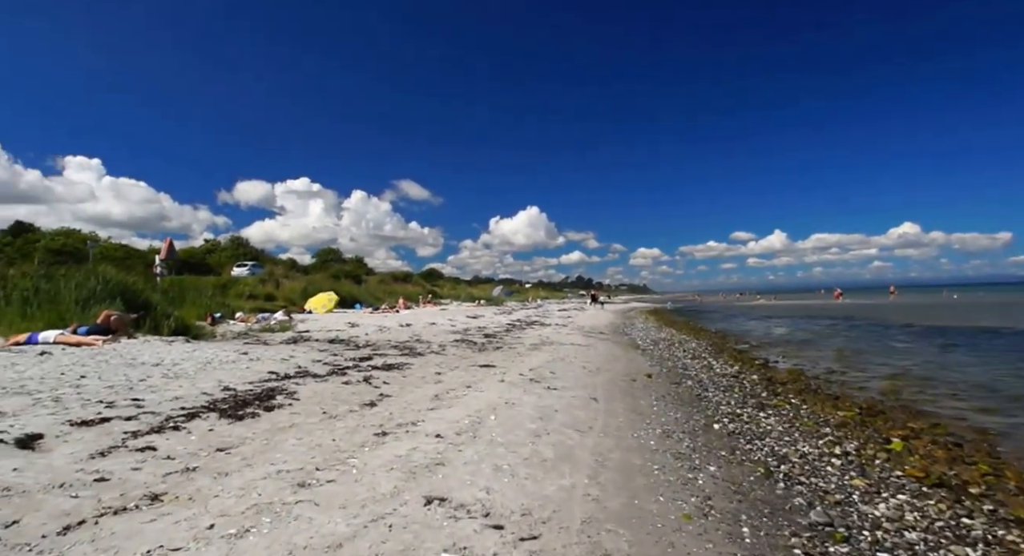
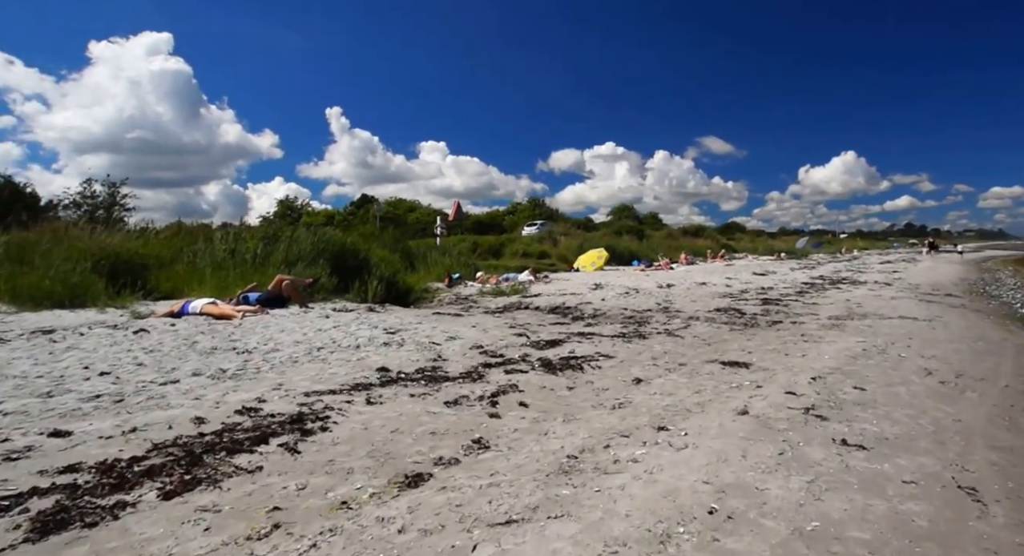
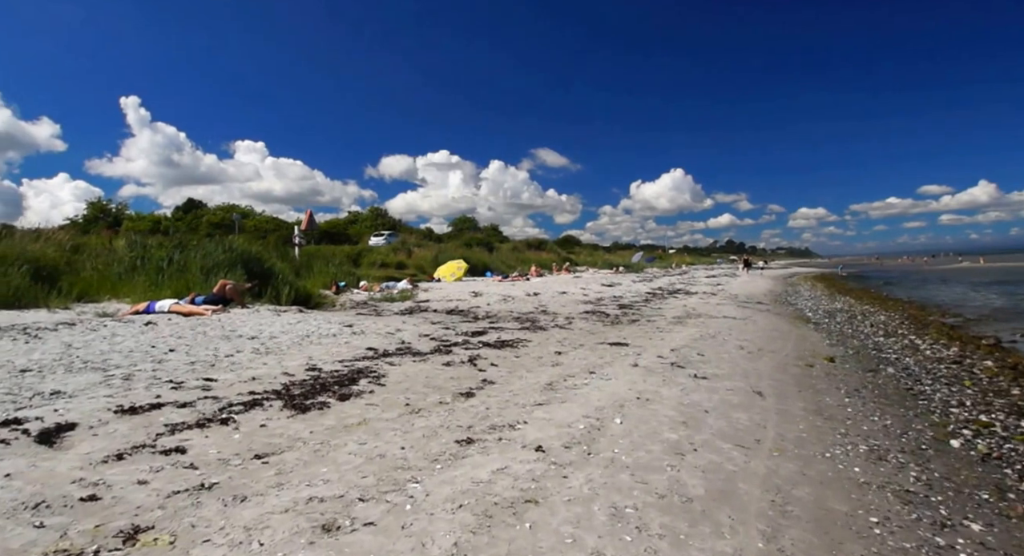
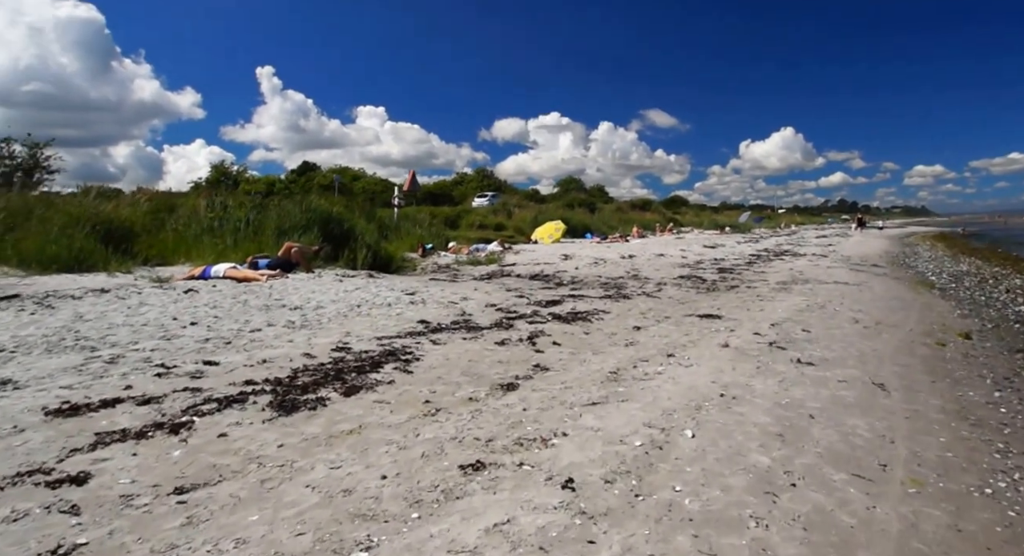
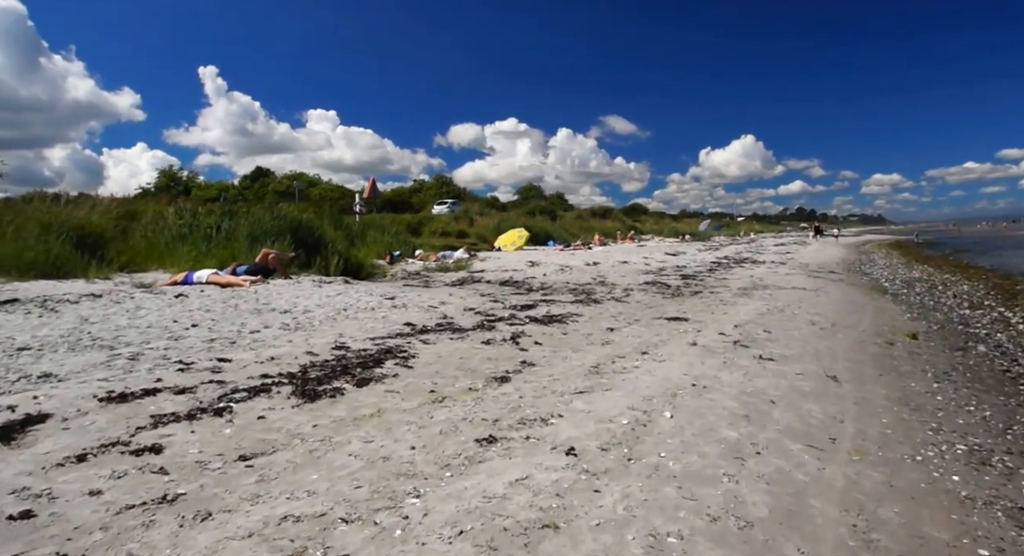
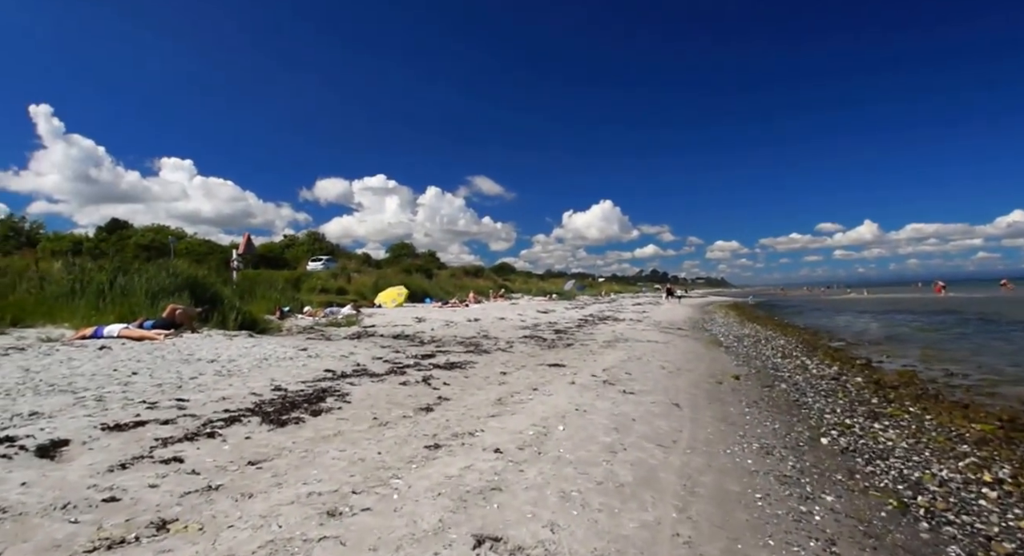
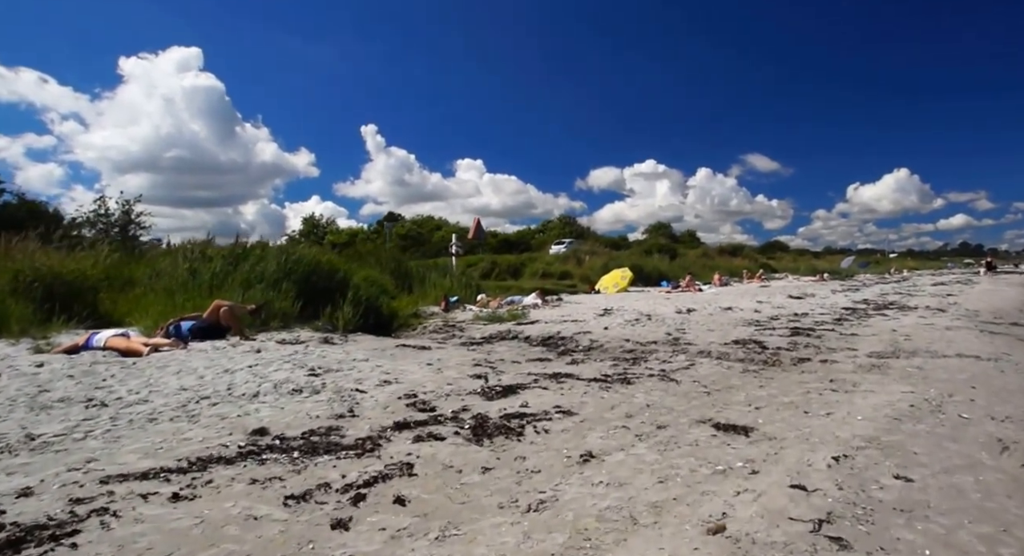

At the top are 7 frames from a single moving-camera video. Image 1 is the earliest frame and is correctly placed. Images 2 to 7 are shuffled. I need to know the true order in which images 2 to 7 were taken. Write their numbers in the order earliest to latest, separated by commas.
6, 3, 5, 4, 2, 7
